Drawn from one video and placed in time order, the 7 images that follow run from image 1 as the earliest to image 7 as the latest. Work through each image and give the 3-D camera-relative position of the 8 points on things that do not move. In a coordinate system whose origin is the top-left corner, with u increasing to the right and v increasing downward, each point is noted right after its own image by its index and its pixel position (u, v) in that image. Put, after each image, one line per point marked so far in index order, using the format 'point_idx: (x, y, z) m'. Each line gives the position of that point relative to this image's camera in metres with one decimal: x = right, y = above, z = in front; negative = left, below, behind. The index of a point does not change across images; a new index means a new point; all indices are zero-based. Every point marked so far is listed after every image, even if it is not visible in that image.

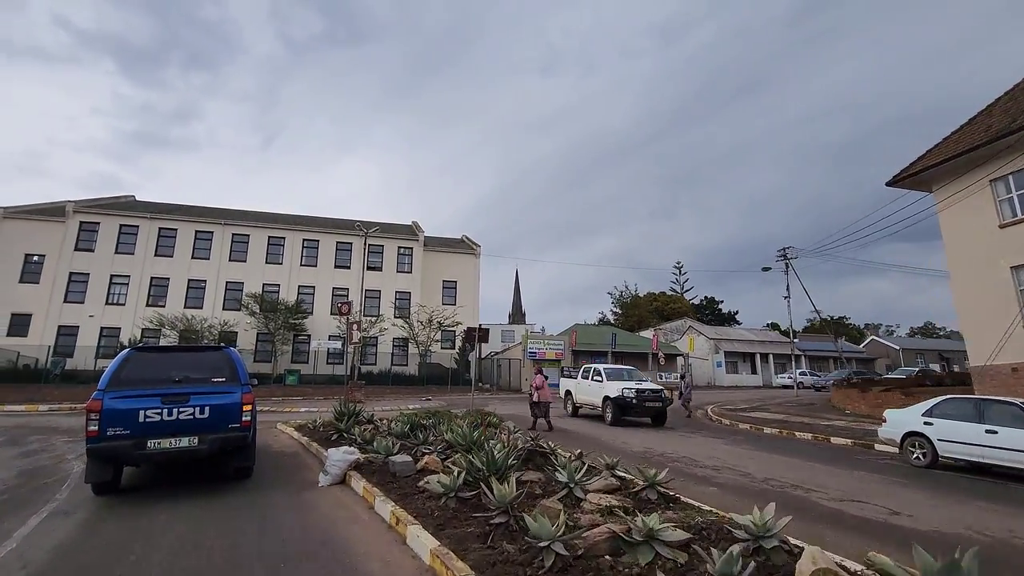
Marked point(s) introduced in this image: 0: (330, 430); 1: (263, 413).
0: (-3.8, -3.0, +10.9) m
1: (-8.6, -4.4, +18.1) m
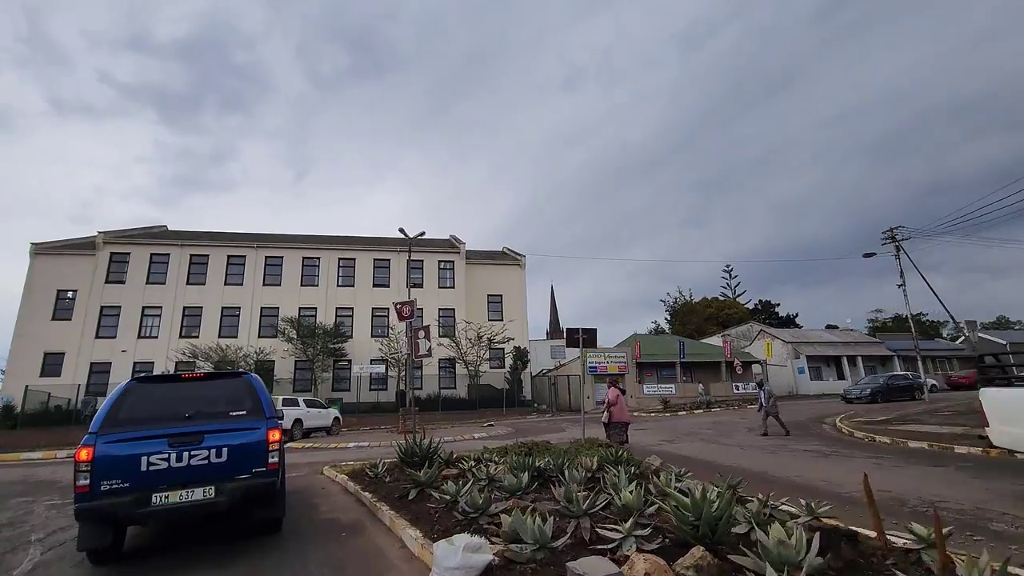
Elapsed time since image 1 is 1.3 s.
0: (-1.7, -2.8, +7.7) m
1: (-5.9, -4.7, +15.1) m
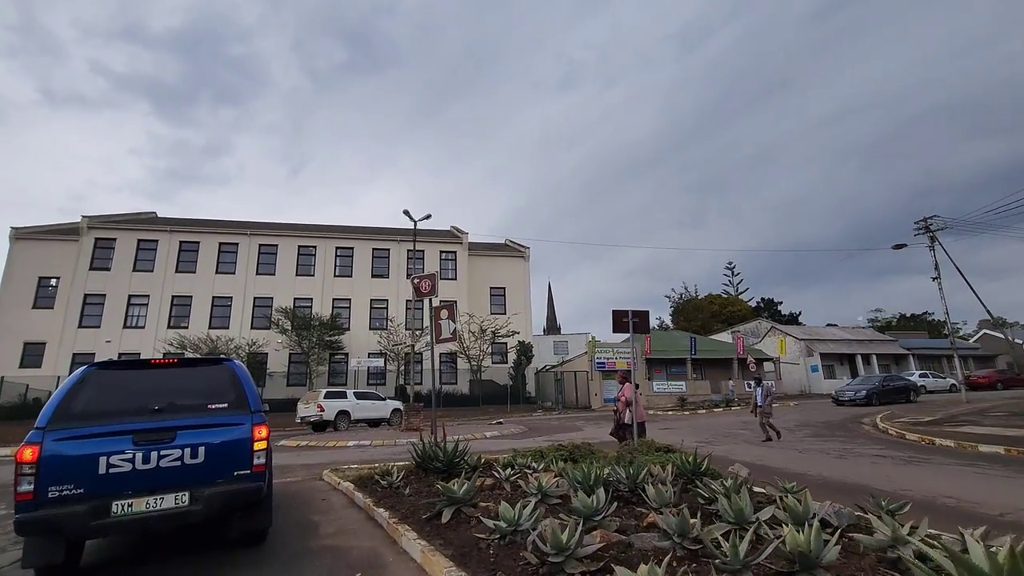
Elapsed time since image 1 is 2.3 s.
0: (-1.1, -2.4, +6.2) m
1: (-5.4, -4.2, +13.6) m
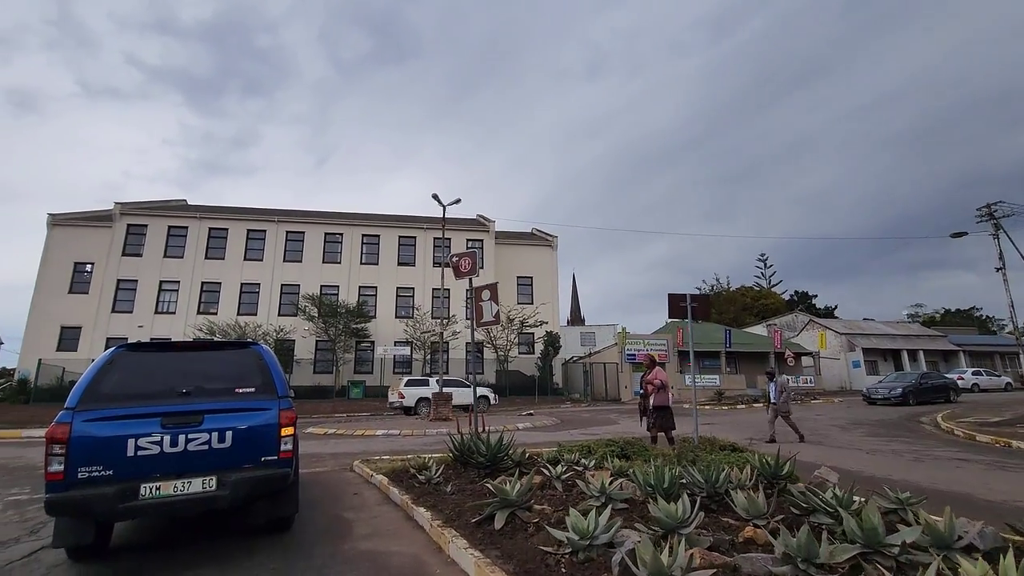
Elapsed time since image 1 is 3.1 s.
0: (-0.5, -2.1, +5.6) m
1: (-4.6, -3.8, +13.1) m
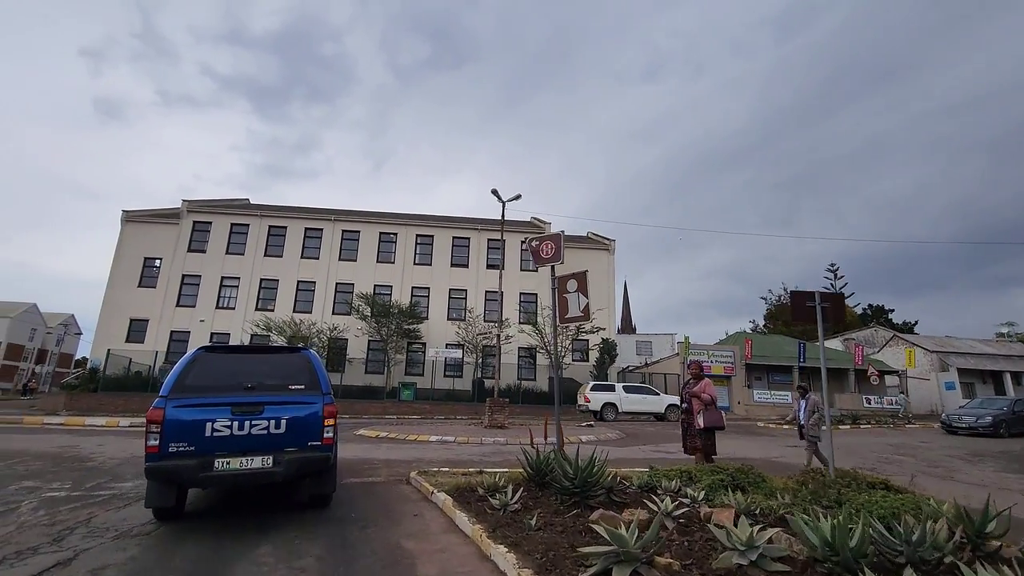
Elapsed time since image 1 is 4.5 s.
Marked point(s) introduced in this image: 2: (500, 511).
0: (+0.3, -2.0, +4.4) m
1: (-3.1, -3.7, +12.3) m
2: (-0.1, -2.1, +4.9) m
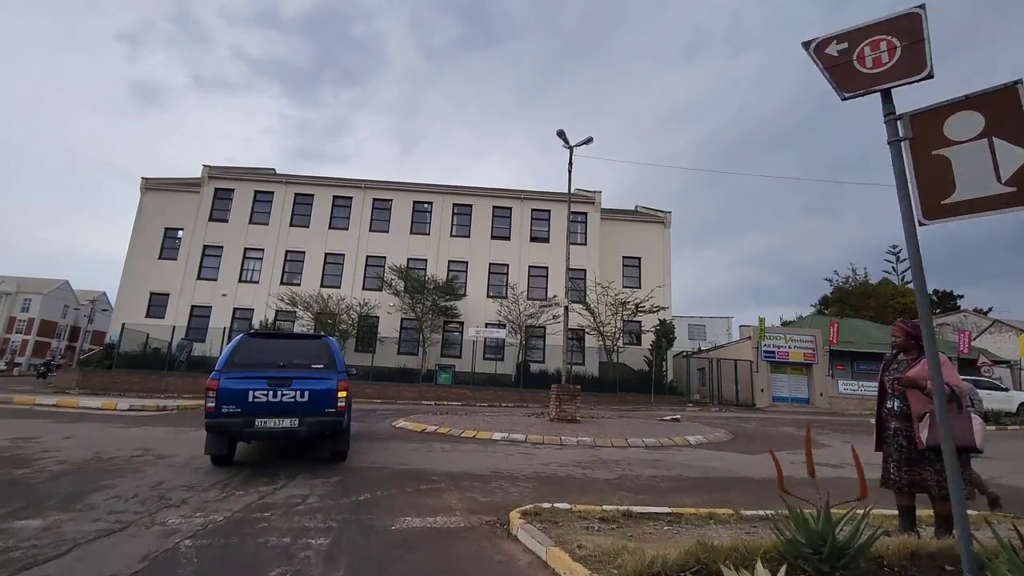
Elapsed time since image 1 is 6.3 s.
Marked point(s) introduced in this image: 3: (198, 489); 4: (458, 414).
0: (+1.6, -1.3, +1.1) m
1: (-1.4, -2.7, +9.2) m
2: (+1.2, -1.4, +1.7) m
3: (-3.3, -2.1, +5.5) m
4: (-1.8, -3.9, +16.4) m
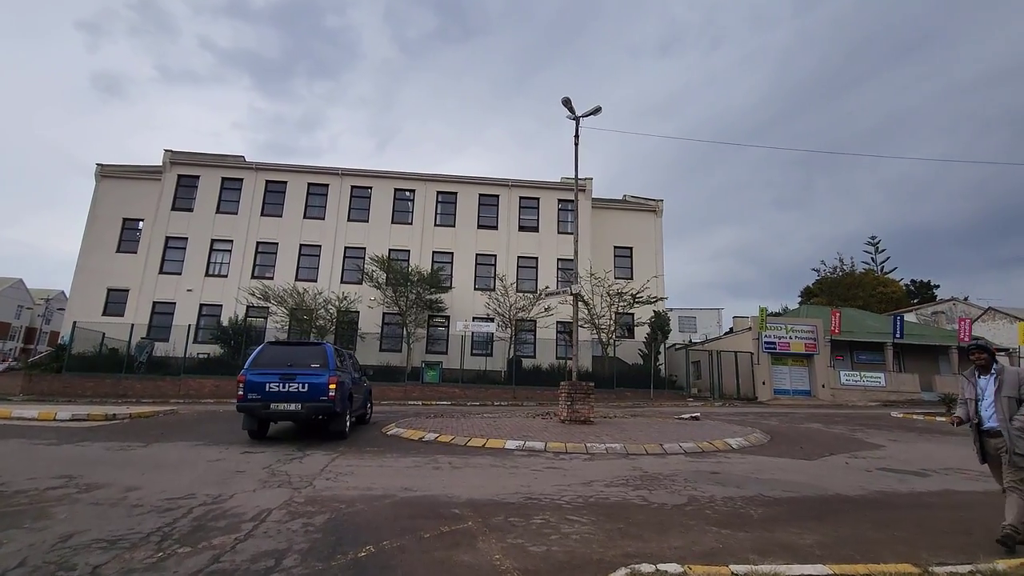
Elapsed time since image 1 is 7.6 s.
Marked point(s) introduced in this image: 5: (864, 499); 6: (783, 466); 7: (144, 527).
0: (+2.3, -1.0, -0.3) m
1: (-1.1, -2.5, +7.6) m
2: (+1.8, -1.2, +0.2) m
3: (-2.8, -1.9, +3.8) m
4: (-1.8, -3.6, +14.8) m
5: (+3.7, -2.1, +5.5) m
6: (+3.9, -2.5, +7.5) m
7: (-3.0, -2.0, +4.3) m
